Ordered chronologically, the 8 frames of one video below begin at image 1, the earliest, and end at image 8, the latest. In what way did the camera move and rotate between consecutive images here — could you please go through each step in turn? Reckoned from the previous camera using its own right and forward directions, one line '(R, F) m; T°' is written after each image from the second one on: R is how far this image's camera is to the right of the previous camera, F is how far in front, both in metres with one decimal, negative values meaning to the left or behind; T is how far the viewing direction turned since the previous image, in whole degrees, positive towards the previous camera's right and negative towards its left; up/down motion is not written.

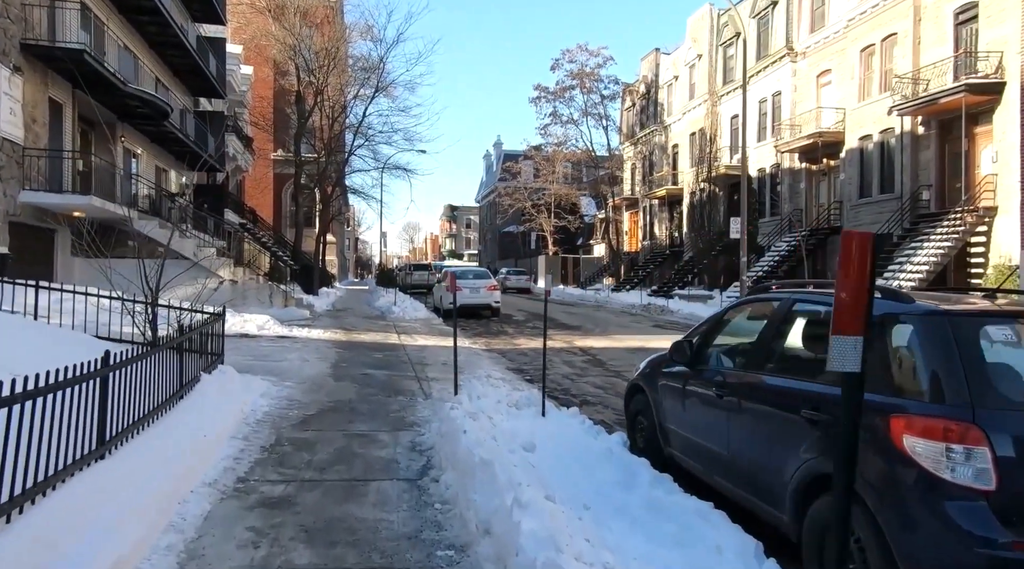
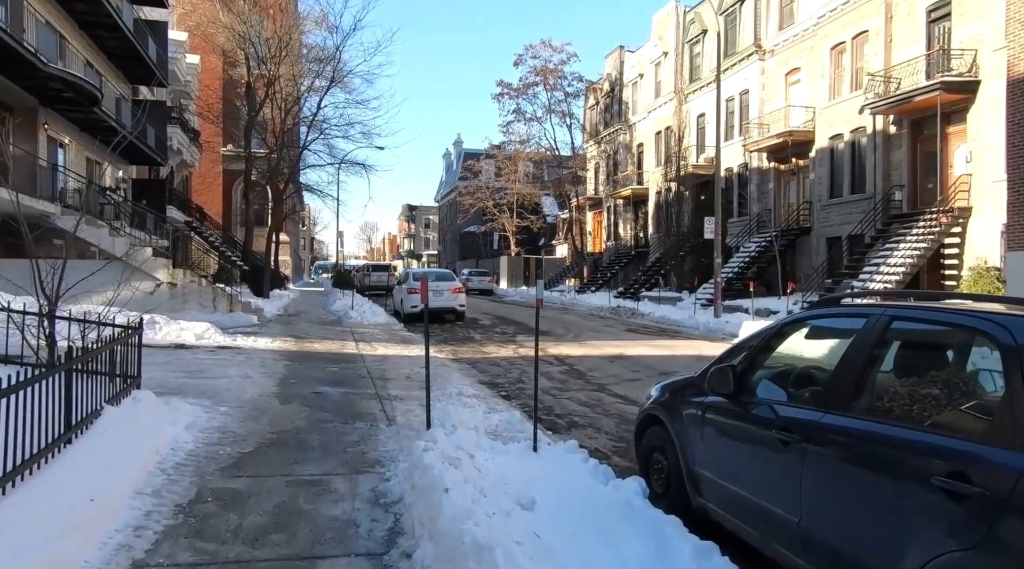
(-0.2, +1.2) m; +3°
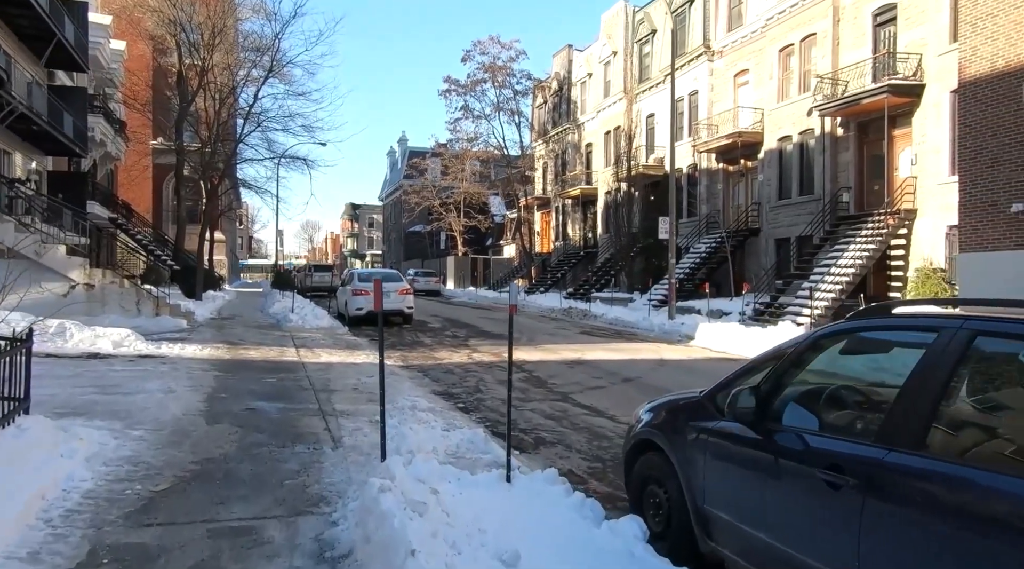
(-0.2, +0.8) m; +4°
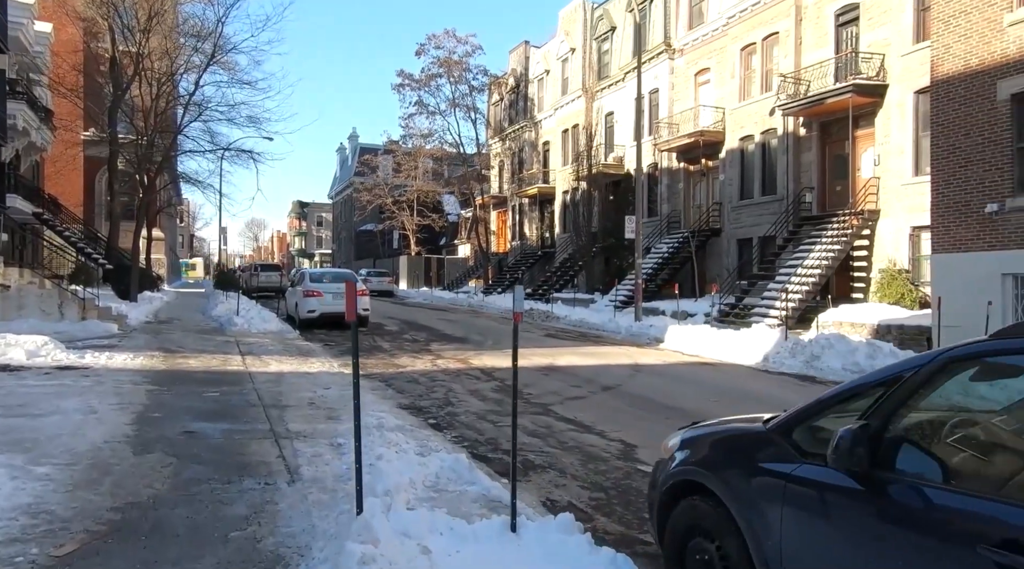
(-0.3, +1.0) m; +4°
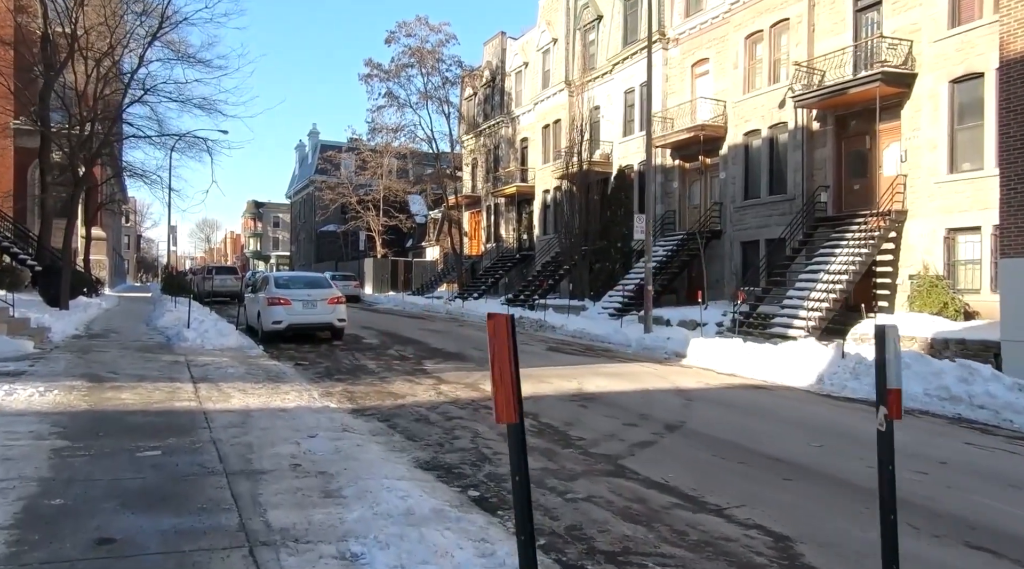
(-0.9, +2.5) m; +3°
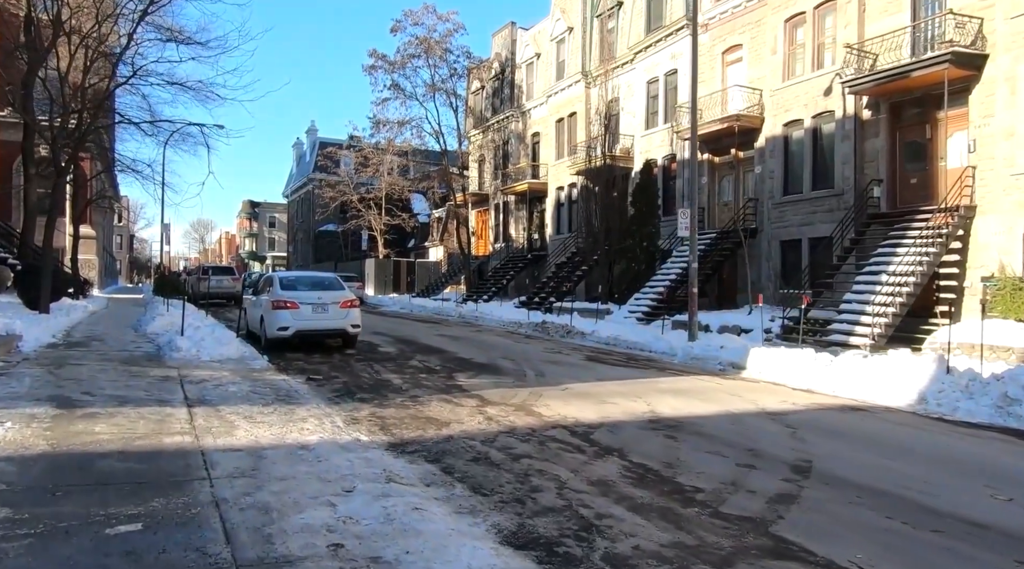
(-0.8, +1.9) m; 0°
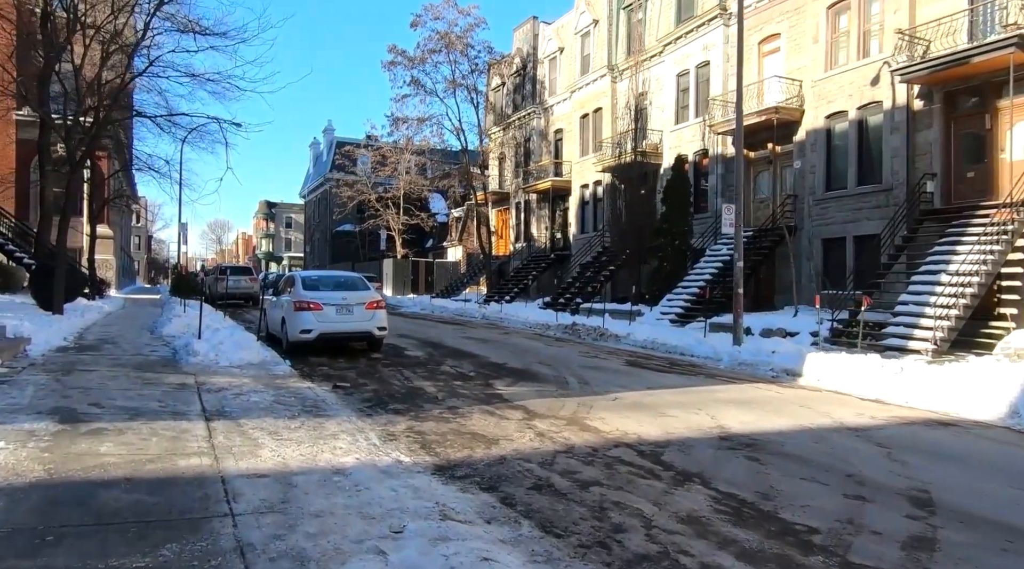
(-0.4, +0.9) m; -1°
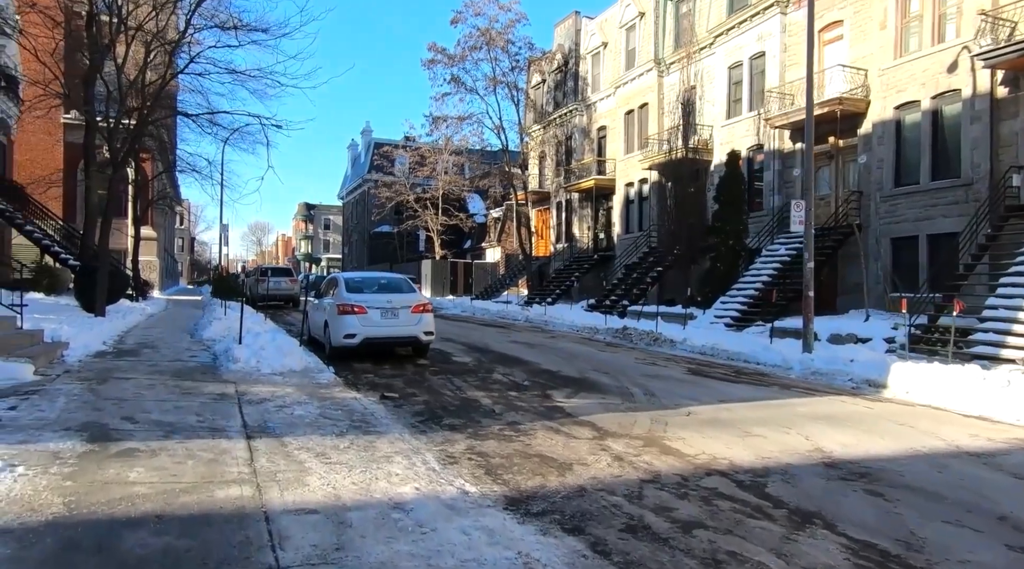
(-0.3, +0.9) m; -3°
